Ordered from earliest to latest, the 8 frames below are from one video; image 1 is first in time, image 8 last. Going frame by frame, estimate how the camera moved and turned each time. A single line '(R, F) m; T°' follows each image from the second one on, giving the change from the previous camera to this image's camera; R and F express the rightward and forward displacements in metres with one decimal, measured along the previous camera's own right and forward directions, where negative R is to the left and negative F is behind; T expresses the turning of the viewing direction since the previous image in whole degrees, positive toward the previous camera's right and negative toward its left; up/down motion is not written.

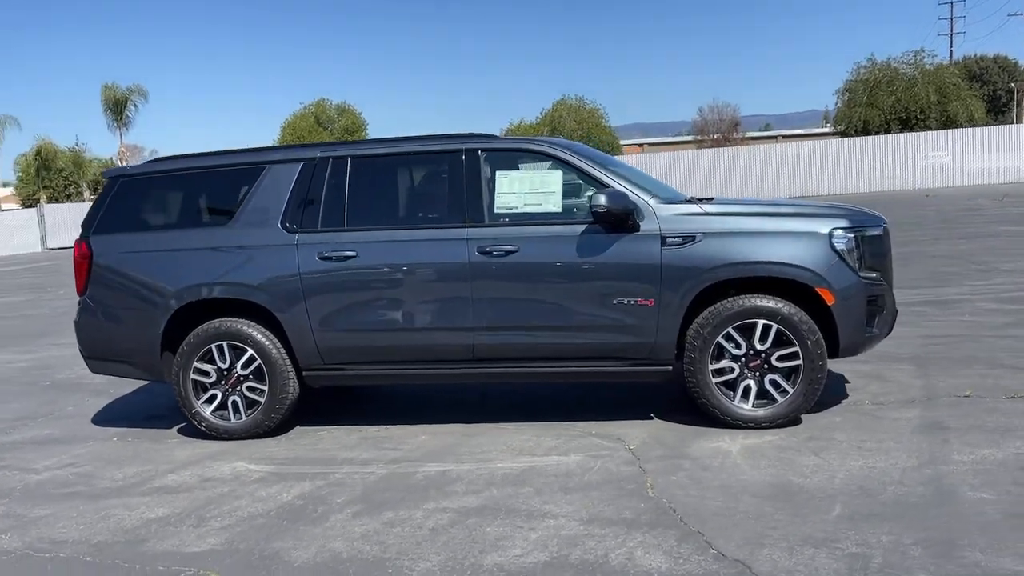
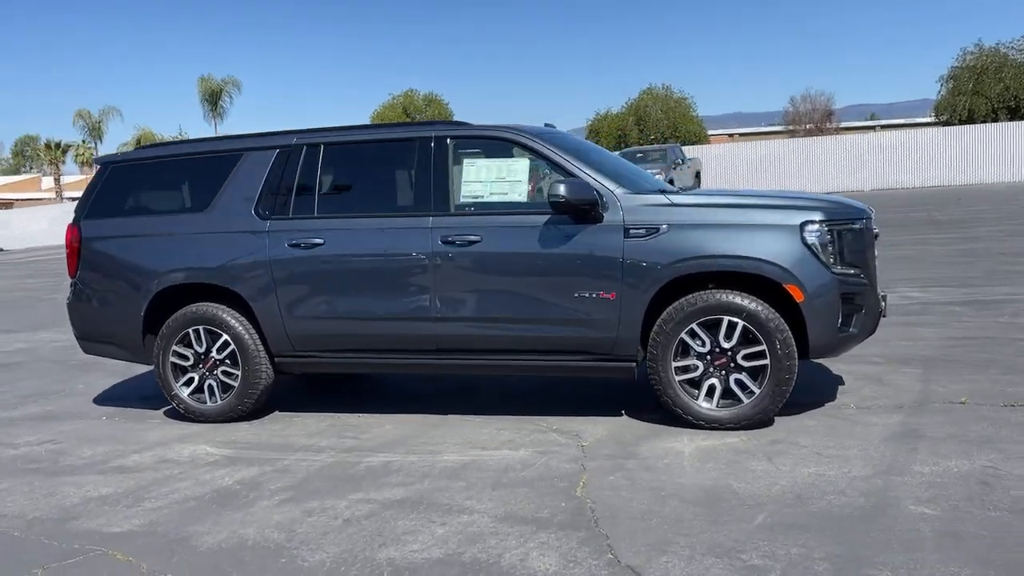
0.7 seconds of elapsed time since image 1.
(+0.9, +0.2) m; -6°
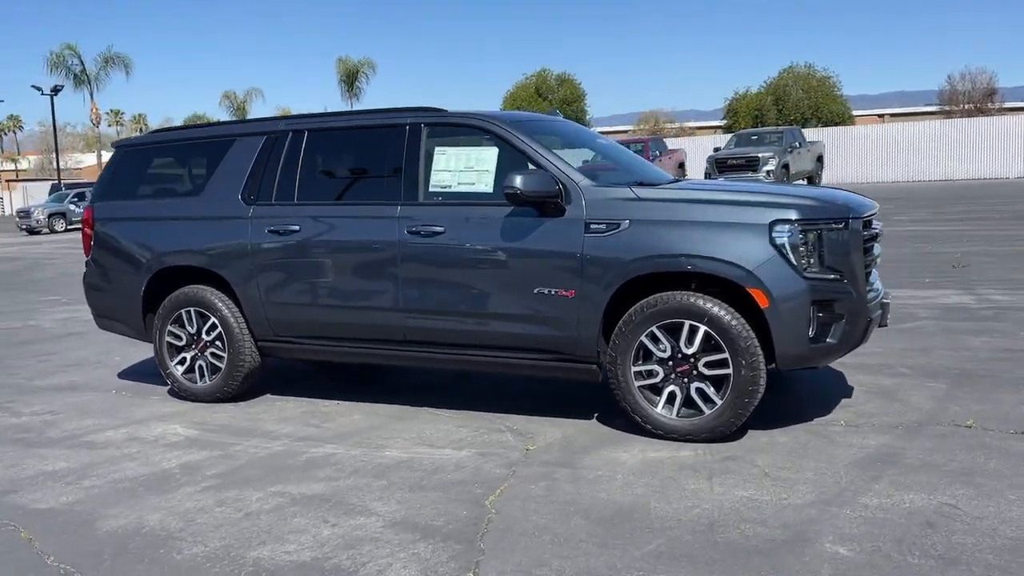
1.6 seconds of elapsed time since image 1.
(+1.2, +0.3) m; -9°
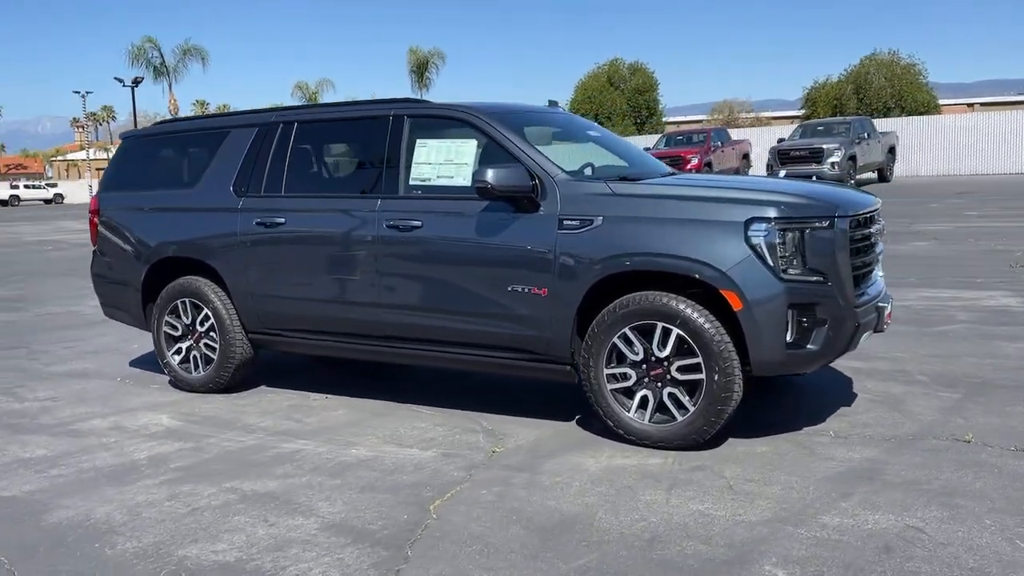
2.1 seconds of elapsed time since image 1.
(+0.6, +0.2) m; -5°
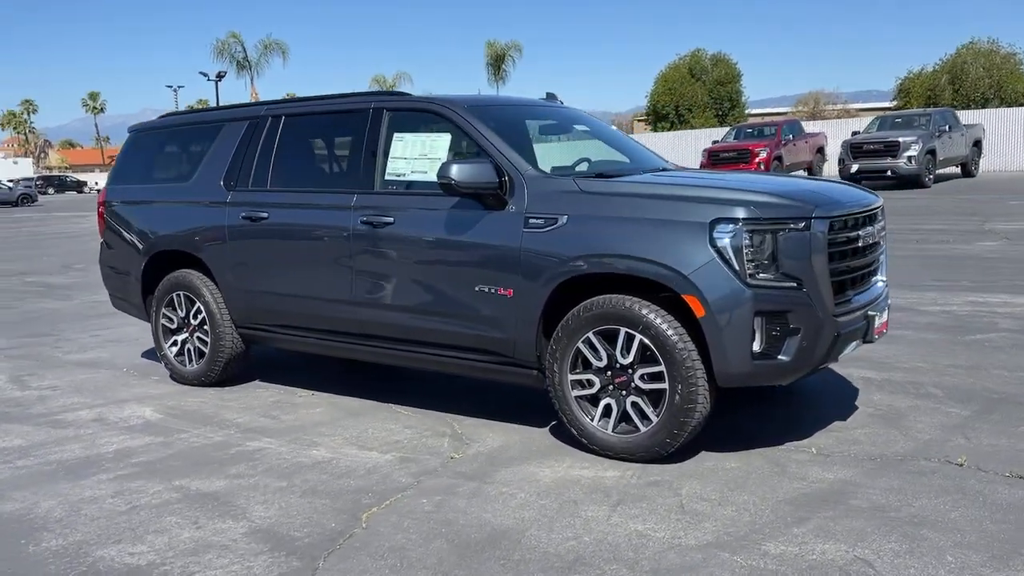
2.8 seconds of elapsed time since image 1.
(+0.7, +0.2) m; -5°
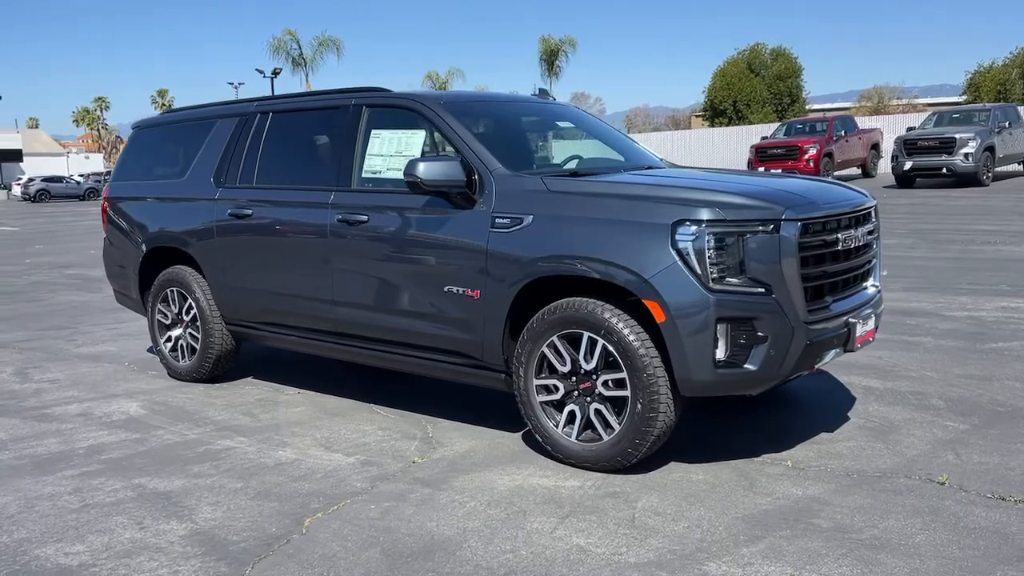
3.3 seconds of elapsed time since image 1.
(+0.5, +0.2) m; -4°
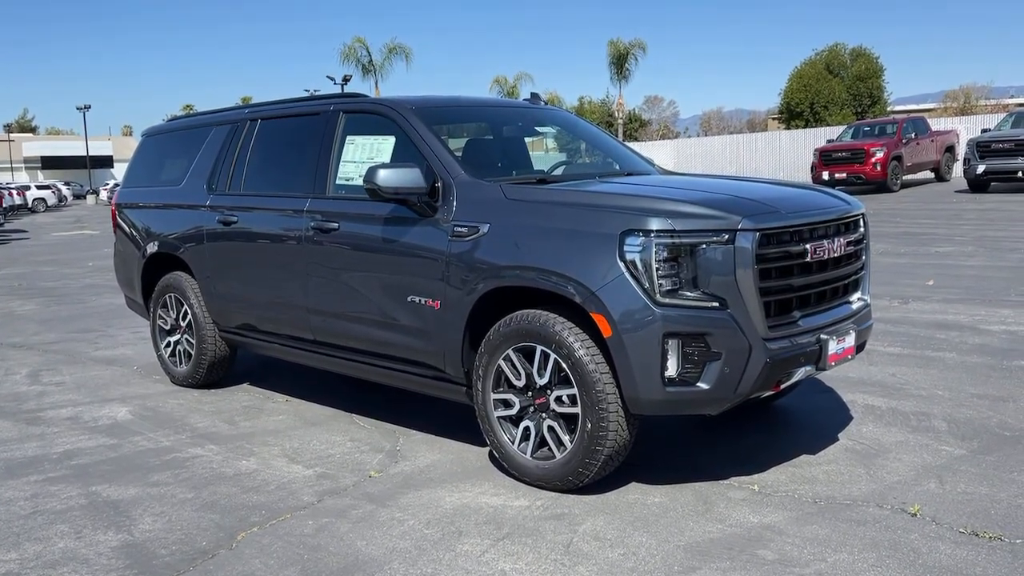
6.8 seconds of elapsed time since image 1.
(+0.6, +0.2) m; -5°
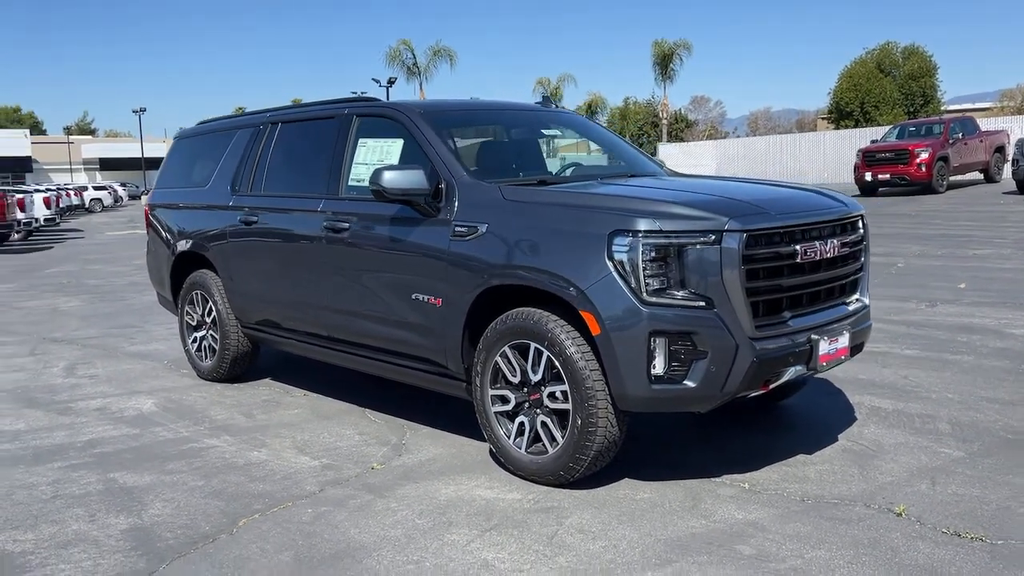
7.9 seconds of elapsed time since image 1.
(+0.3, -0.1) m; -3°
